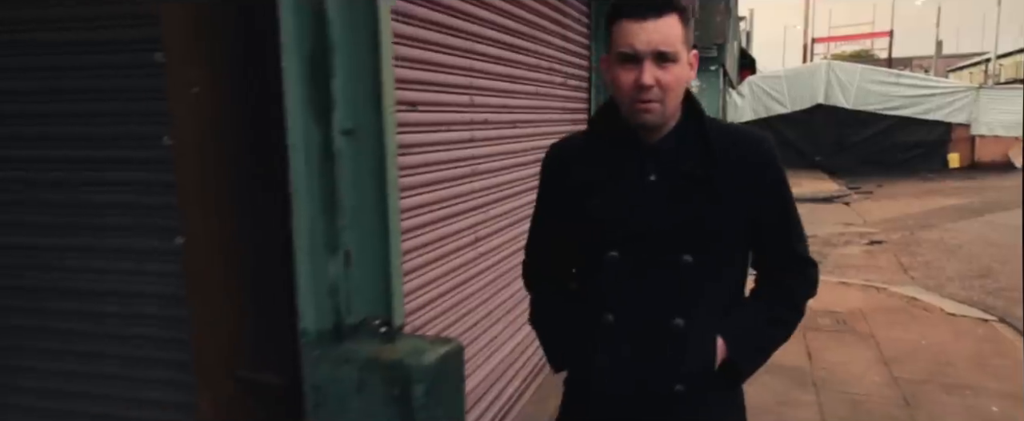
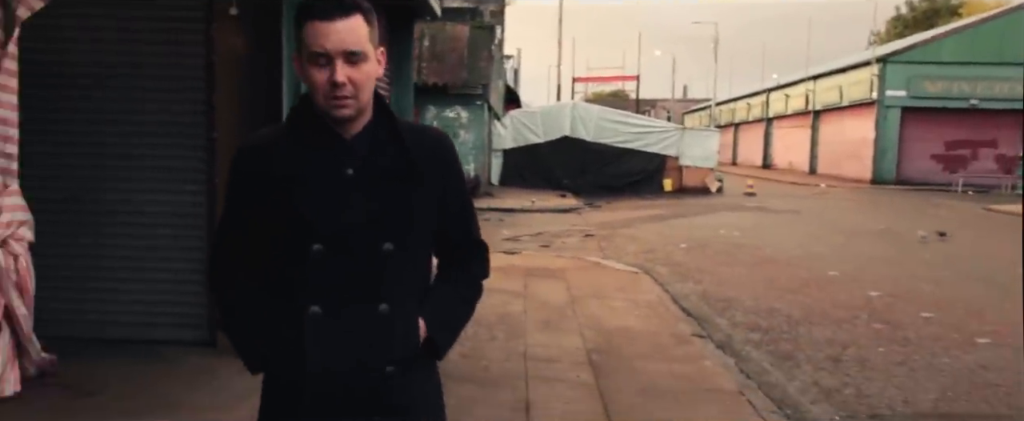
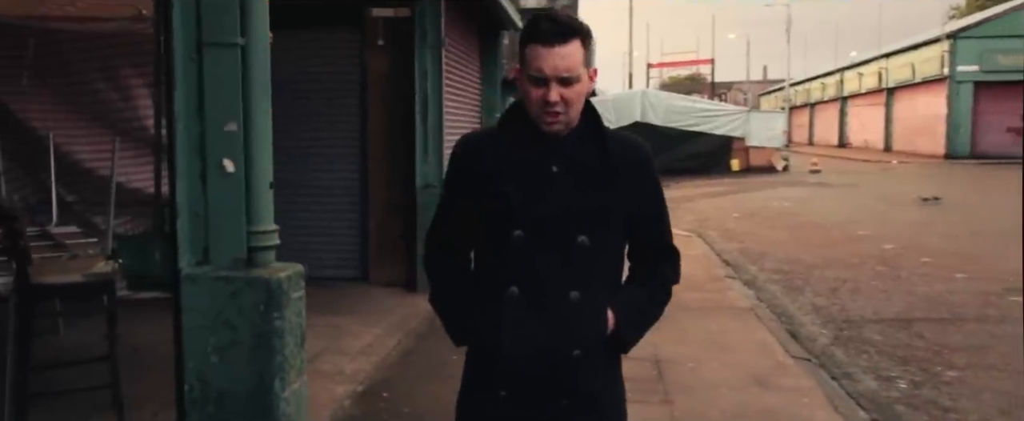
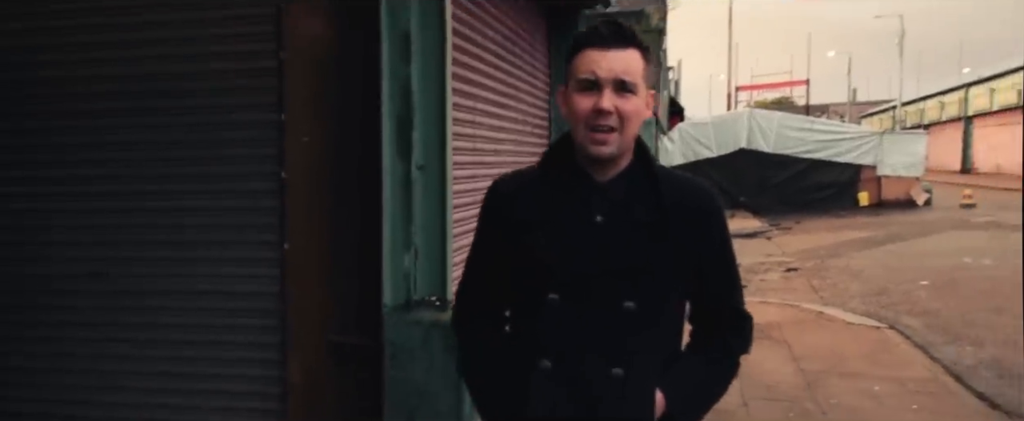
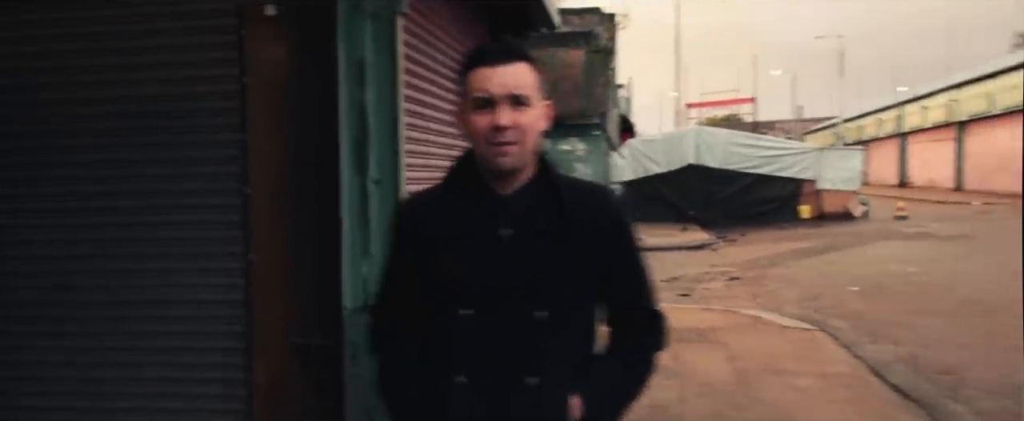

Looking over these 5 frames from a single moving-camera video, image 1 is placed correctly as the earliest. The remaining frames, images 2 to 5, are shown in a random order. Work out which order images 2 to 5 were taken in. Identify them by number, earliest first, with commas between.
4, 5, 2, 3
